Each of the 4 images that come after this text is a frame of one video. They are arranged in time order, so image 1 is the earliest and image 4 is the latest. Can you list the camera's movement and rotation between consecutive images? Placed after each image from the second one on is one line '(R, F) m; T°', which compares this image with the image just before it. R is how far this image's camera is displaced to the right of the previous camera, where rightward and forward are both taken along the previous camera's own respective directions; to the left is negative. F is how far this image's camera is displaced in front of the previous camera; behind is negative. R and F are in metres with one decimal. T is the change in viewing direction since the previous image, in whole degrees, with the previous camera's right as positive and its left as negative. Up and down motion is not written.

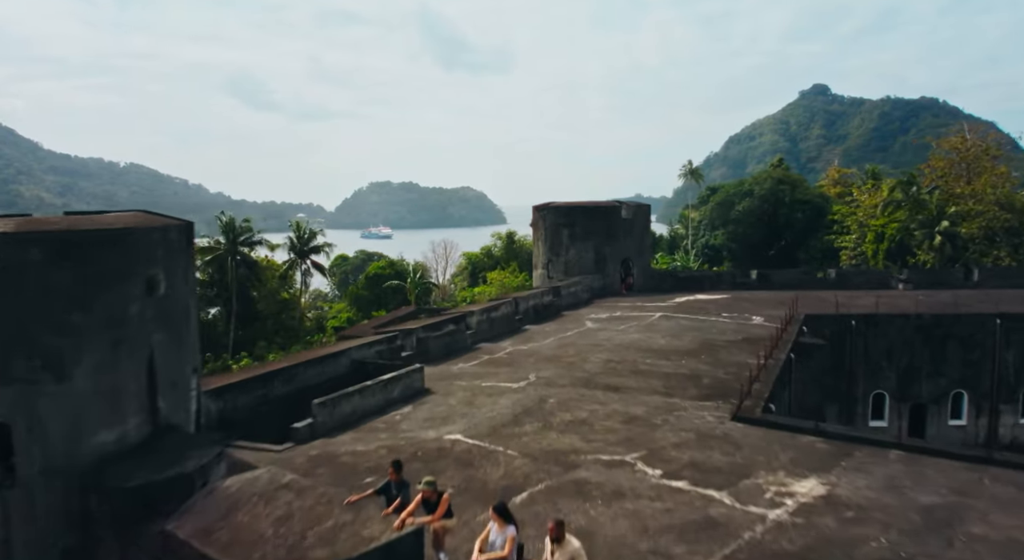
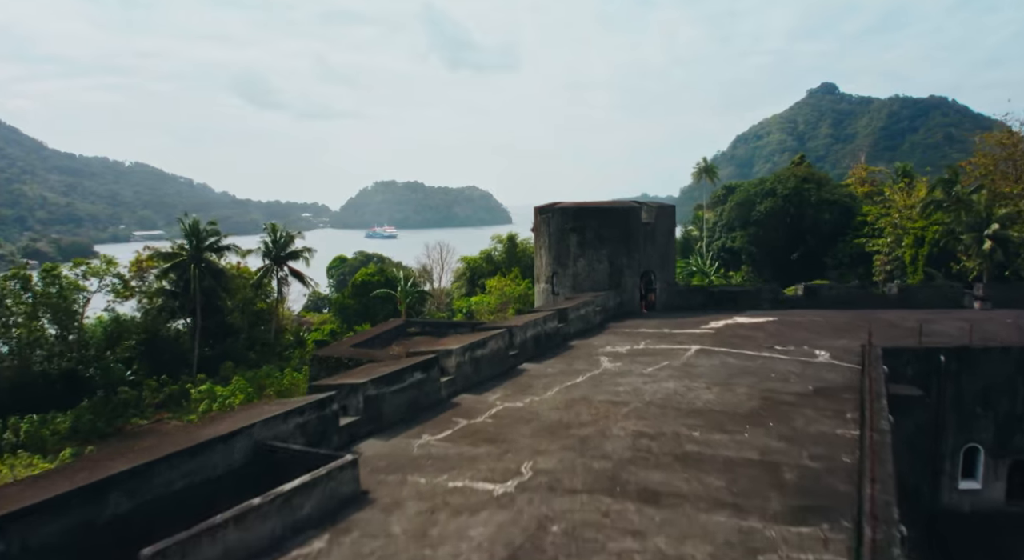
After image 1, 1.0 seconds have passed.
(+0.1, +2.1) m; 0°
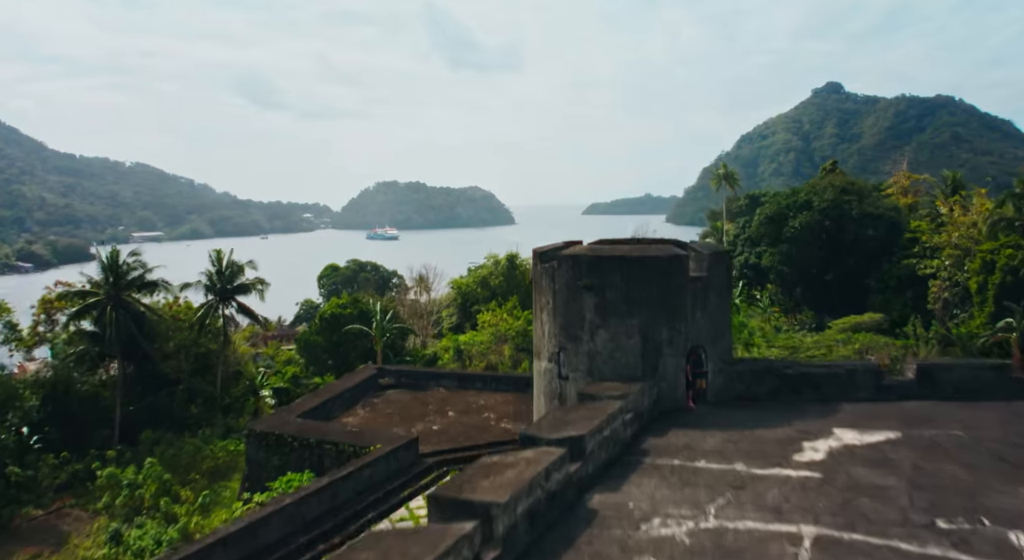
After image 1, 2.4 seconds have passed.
(+0.2, +3.1) m; 0°
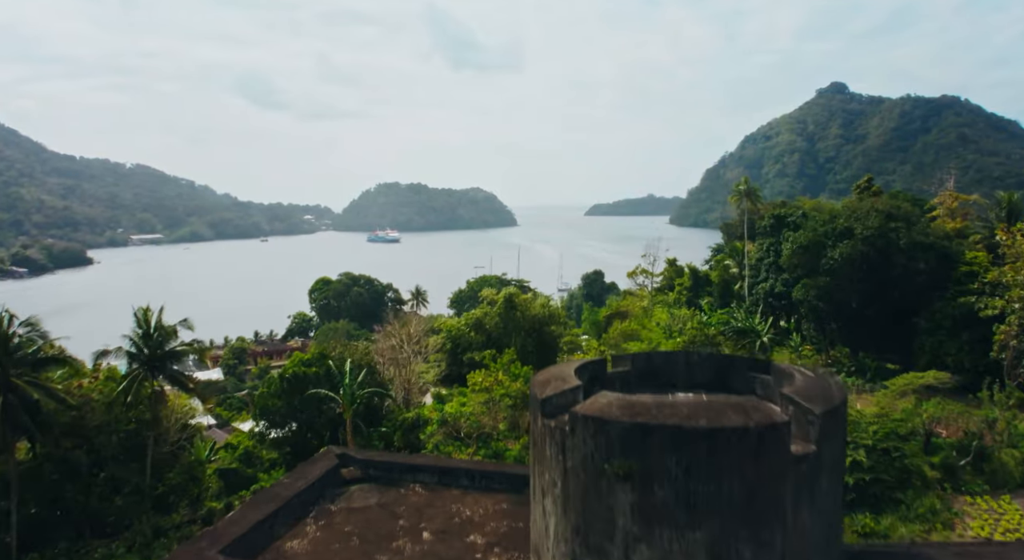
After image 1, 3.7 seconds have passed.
(+0.1, +2.7) m; 0°
